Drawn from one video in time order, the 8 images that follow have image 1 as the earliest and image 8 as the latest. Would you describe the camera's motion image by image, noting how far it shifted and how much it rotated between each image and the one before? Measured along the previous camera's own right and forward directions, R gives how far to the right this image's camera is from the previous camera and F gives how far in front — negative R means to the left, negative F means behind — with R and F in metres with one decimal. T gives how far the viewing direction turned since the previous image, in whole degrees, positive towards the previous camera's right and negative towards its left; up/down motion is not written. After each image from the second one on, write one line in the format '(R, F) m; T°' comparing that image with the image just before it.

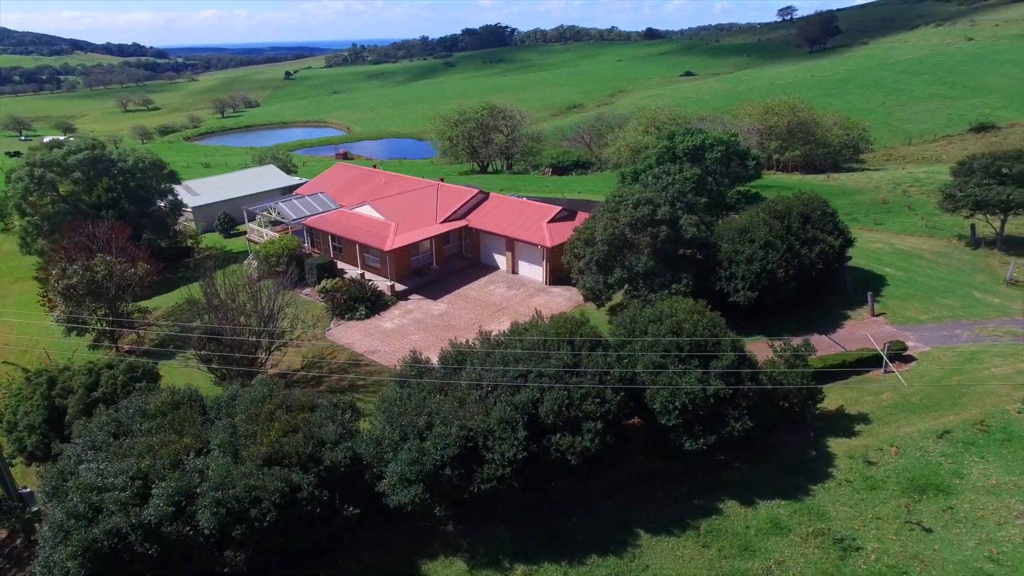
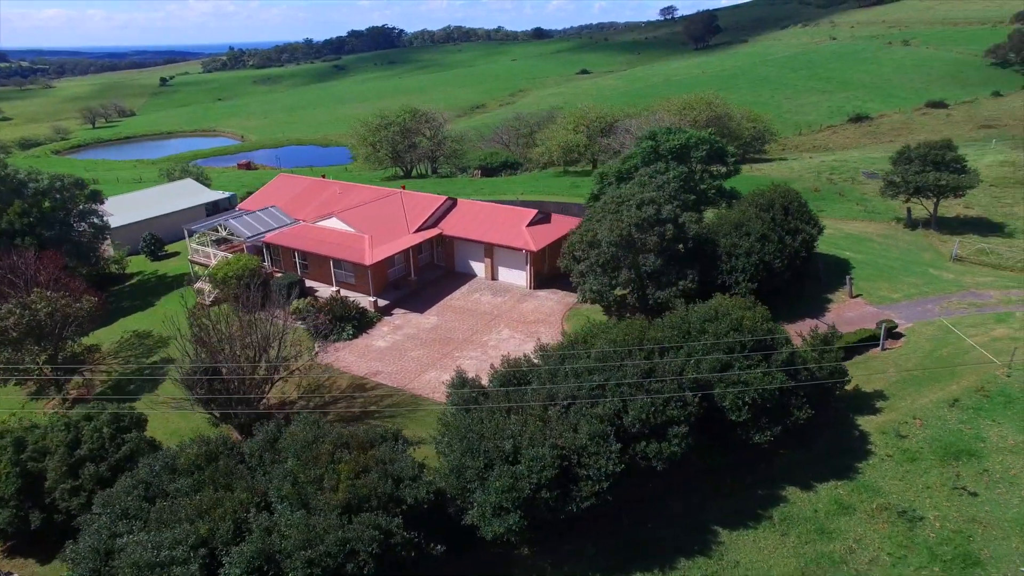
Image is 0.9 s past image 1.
(-4.2, +0.9) m; +9°
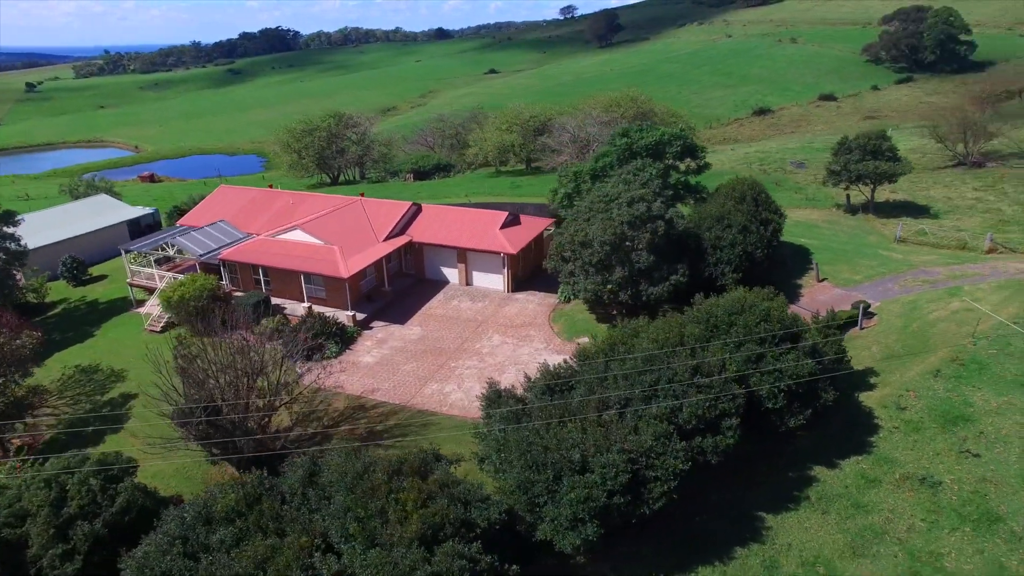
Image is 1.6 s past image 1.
(-3.3, +0.7) m; +8°
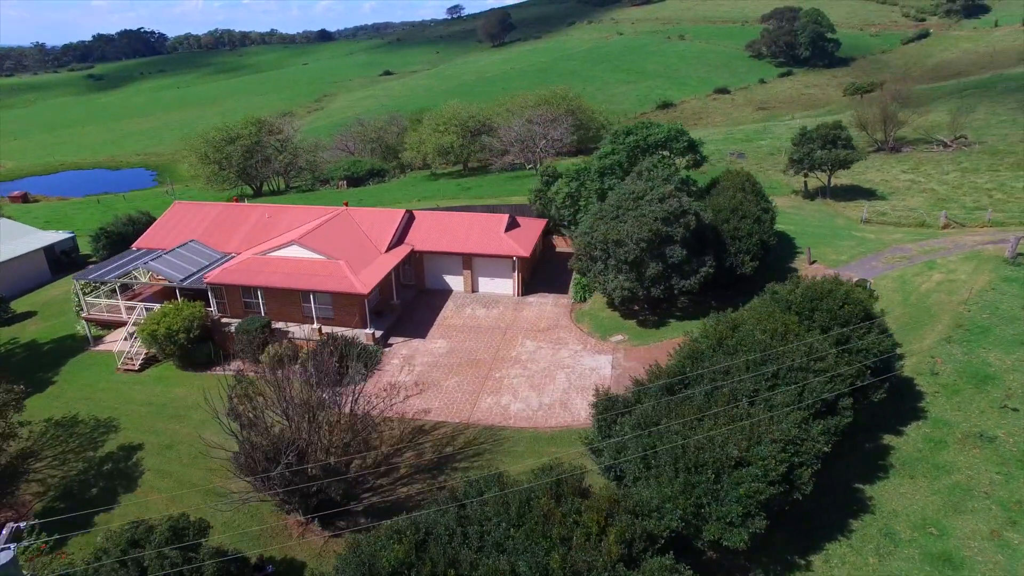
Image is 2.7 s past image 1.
(-5.7, +1.0) m; +10°
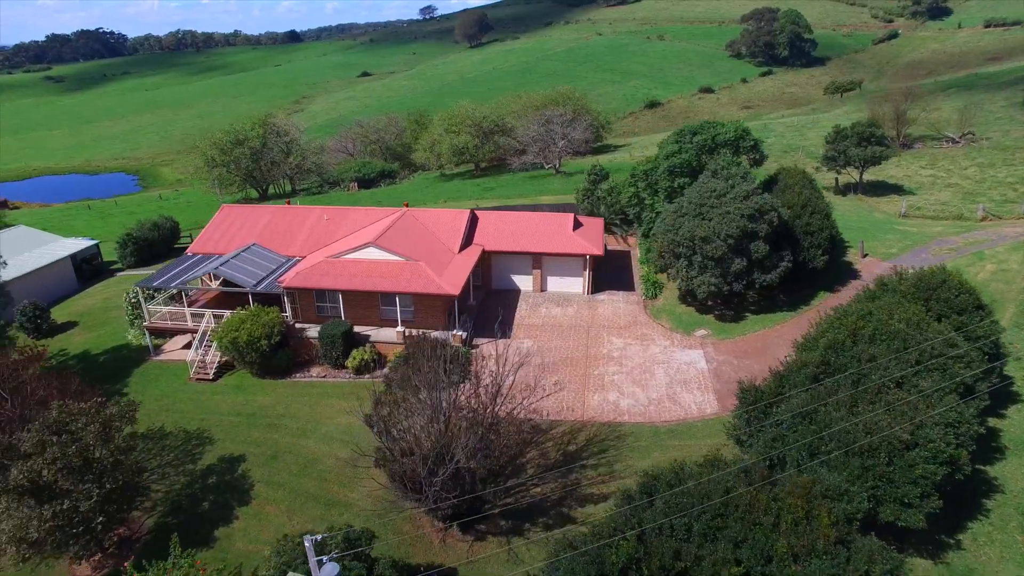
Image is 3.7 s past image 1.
(-5.1, +0.1) m; +3°
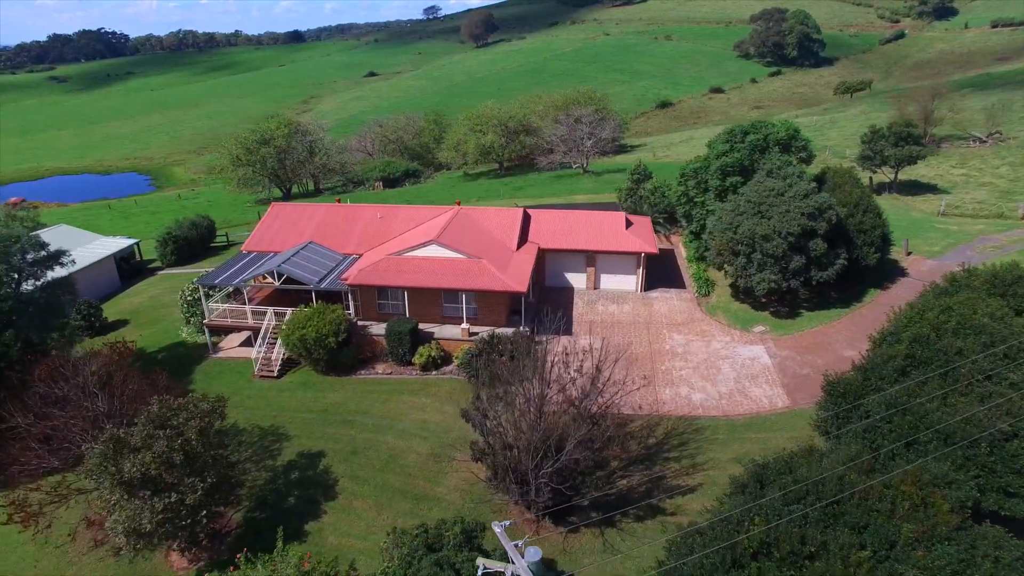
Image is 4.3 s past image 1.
(-2.8, -0.3) m; 0°
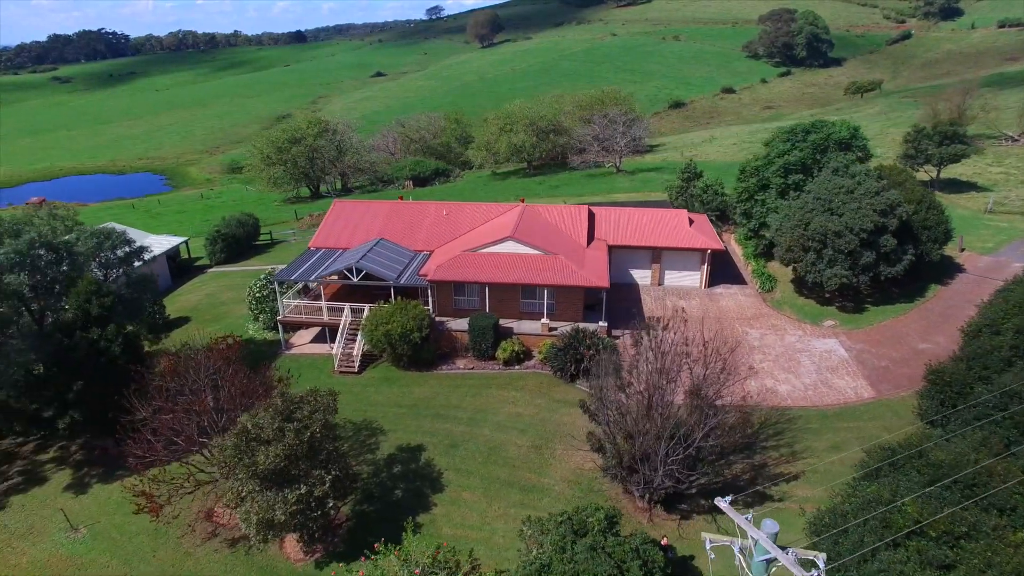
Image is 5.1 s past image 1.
(-3.6, -0.3) m; +1°
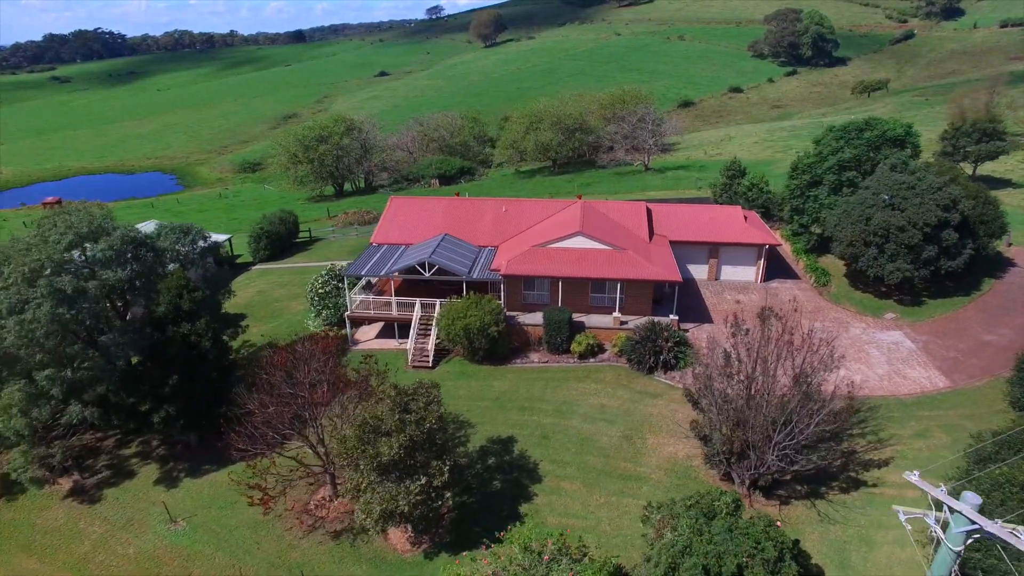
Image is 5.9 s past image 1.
(-3.5, -0.3) m; +1°
